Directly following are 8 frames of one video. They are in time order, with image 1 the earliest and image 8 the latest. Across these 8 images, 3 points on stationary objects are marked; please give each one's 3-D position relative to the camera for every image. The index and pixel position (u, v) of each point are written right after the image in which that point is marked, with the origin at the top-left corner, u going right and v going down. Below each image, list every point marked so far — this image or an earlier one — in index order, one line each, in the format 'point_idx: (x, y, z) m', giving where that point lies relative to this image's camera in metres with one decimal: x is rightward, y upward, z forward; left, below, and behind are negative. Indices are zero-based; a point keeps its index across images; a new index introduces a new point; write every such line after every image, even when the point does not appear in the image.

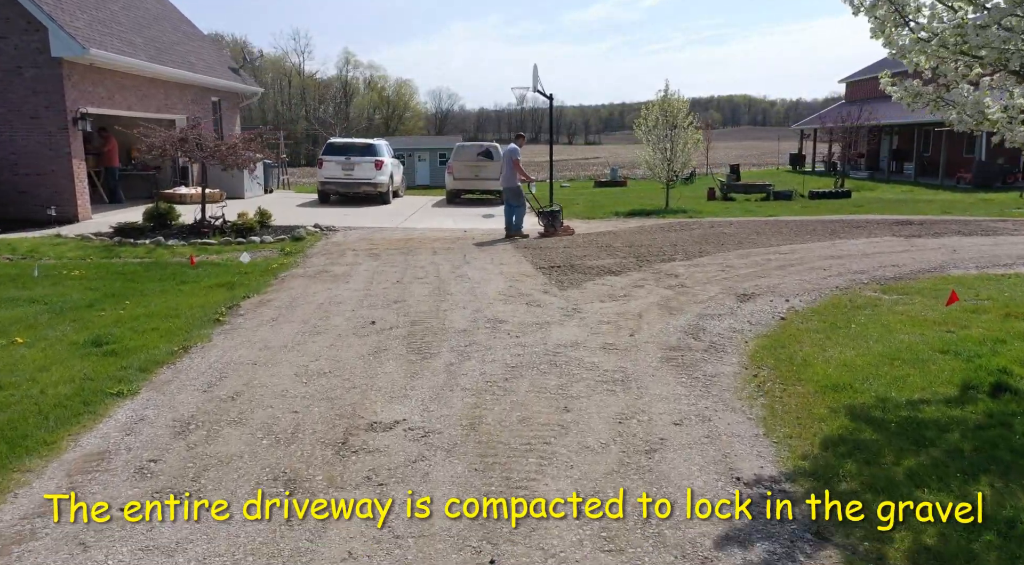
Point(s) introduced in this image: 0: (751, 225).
0: (+3.9, +0.9, +11.6) m
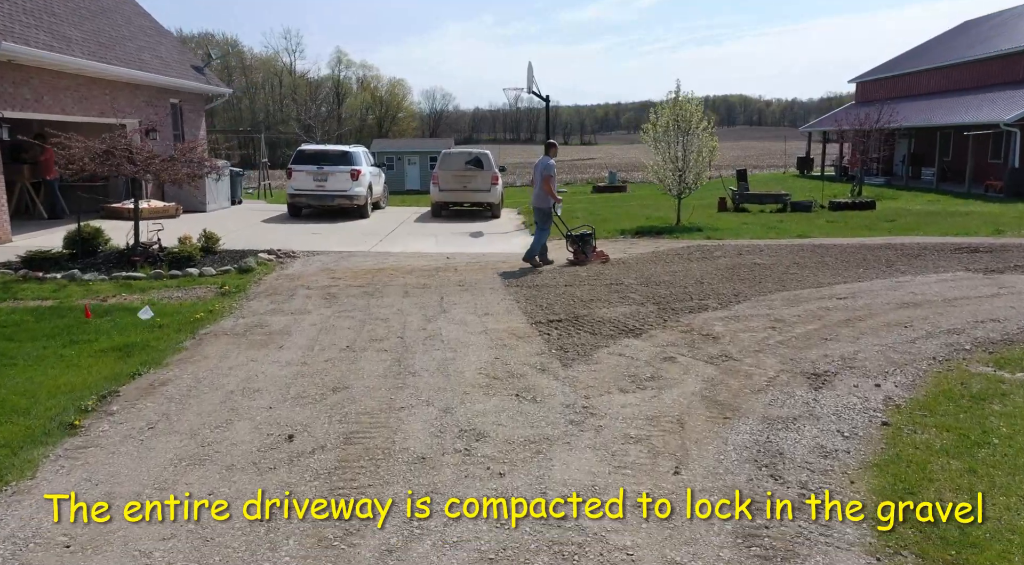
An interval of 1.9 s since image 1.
0: (+3.7, +0.4, +9.8) m
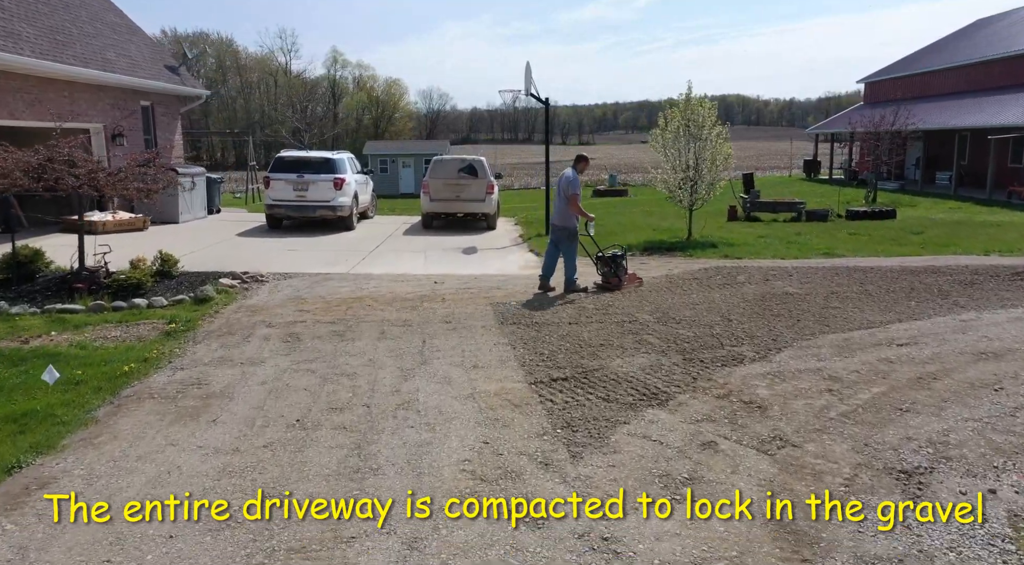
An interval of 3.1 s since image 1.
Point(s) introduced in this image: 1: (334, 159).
0: (+3.7, +0.1, +8.6) m
1: (-3.8, +2.6, +15.1) m
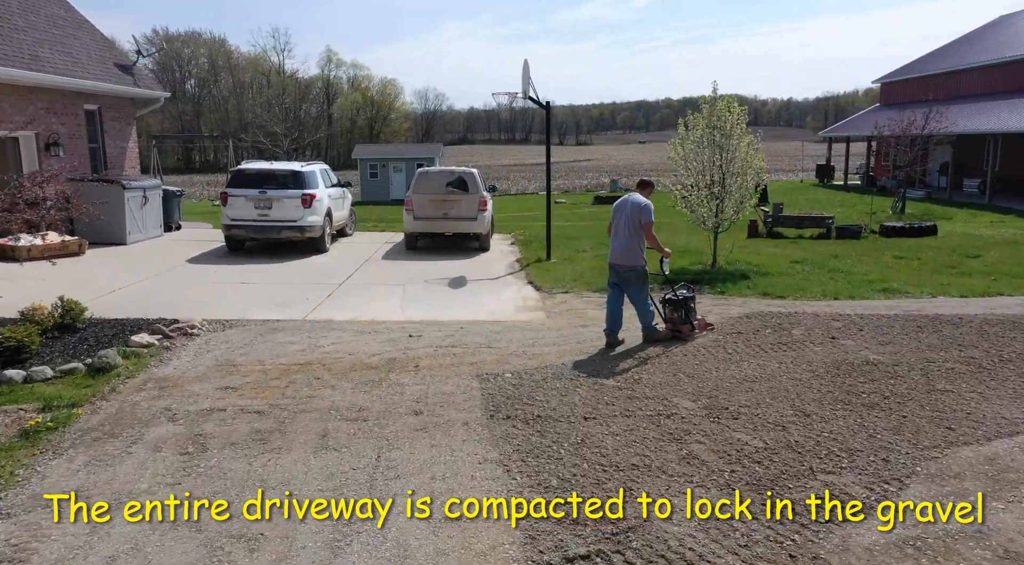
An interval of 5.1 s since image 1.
0: (+3.6, -0.5, +6.7) m
1: (-3.9, +2.1, +13.2) m
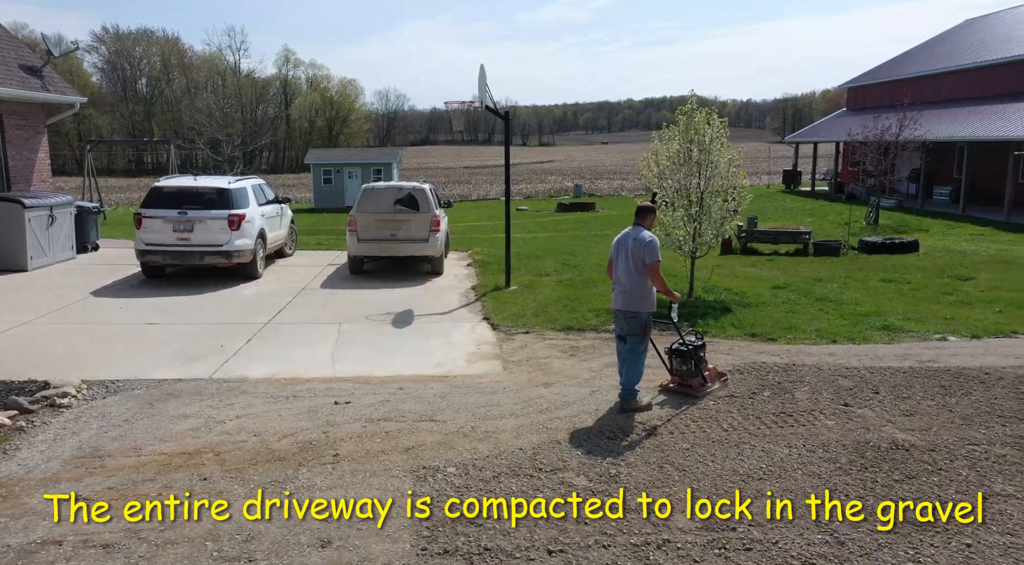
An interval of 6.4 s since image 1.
0: (+3.2, -0.9, +5.6) m
1: (-4.6, +1.5, +11.7) m
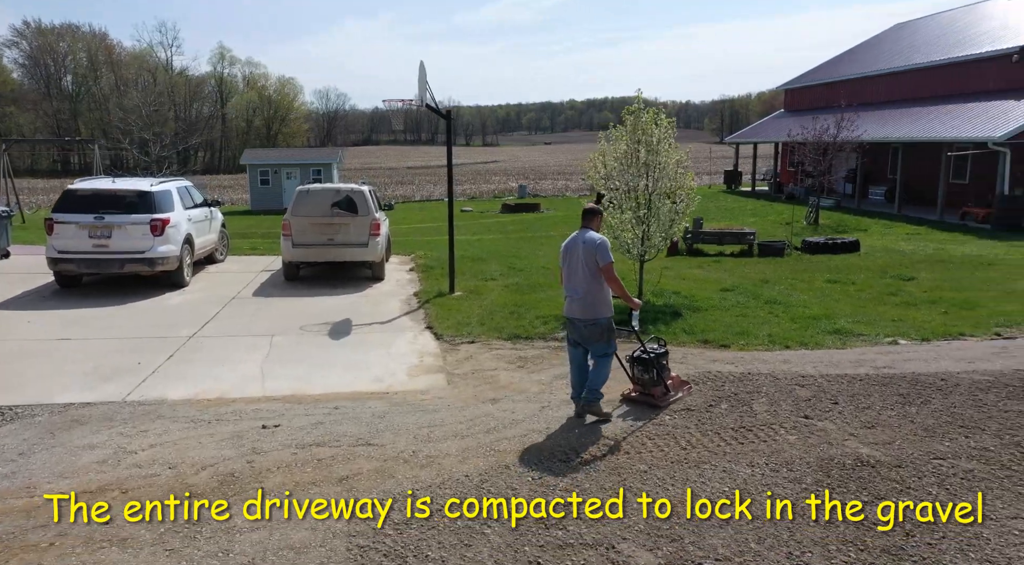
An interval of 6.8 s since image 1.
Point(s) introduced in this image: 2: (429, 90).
0: (+2.8, -1.0, +5.4) m
1: (-5.5, +1.4, +10.9) m
2: (-1.5, +3.3, +12.2) m
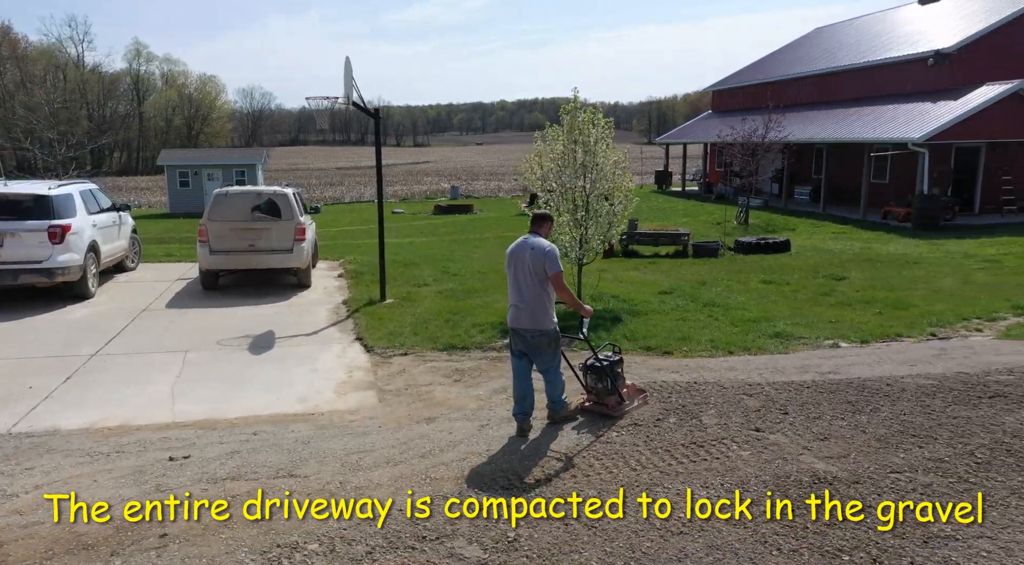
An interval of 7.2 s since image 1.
0: (+2.3, -1.0, +5.2) m
1: (-6.5, +1.2, +9.9) m
2: (-2.6, +3.2, +11.6) m
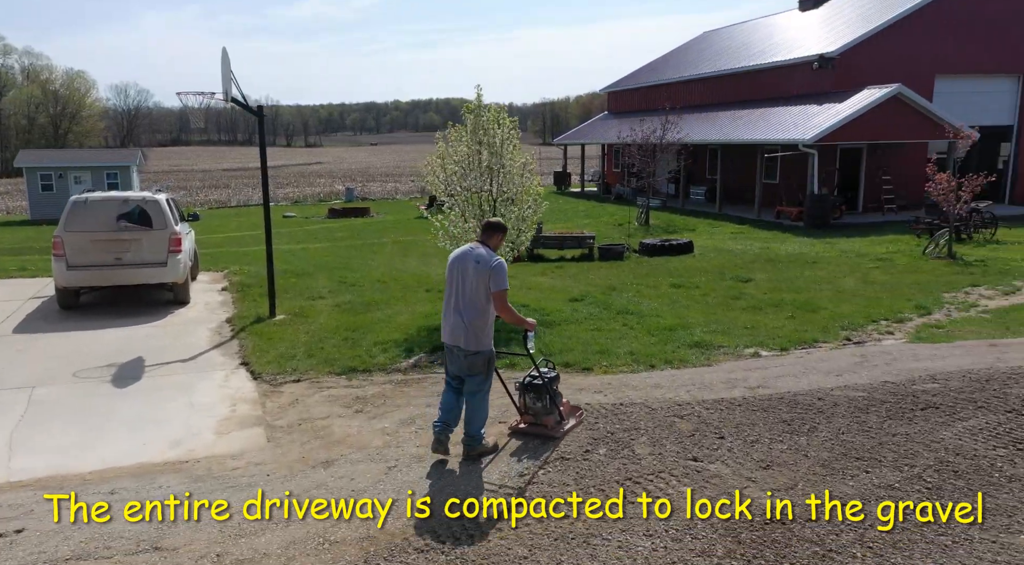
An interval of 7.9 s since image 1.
0: (+1.7, -1.1, +4.9) m
1: (-7.7, +0.9, +8.3) m
2: (-4.1, +3.0, +10.5) m
